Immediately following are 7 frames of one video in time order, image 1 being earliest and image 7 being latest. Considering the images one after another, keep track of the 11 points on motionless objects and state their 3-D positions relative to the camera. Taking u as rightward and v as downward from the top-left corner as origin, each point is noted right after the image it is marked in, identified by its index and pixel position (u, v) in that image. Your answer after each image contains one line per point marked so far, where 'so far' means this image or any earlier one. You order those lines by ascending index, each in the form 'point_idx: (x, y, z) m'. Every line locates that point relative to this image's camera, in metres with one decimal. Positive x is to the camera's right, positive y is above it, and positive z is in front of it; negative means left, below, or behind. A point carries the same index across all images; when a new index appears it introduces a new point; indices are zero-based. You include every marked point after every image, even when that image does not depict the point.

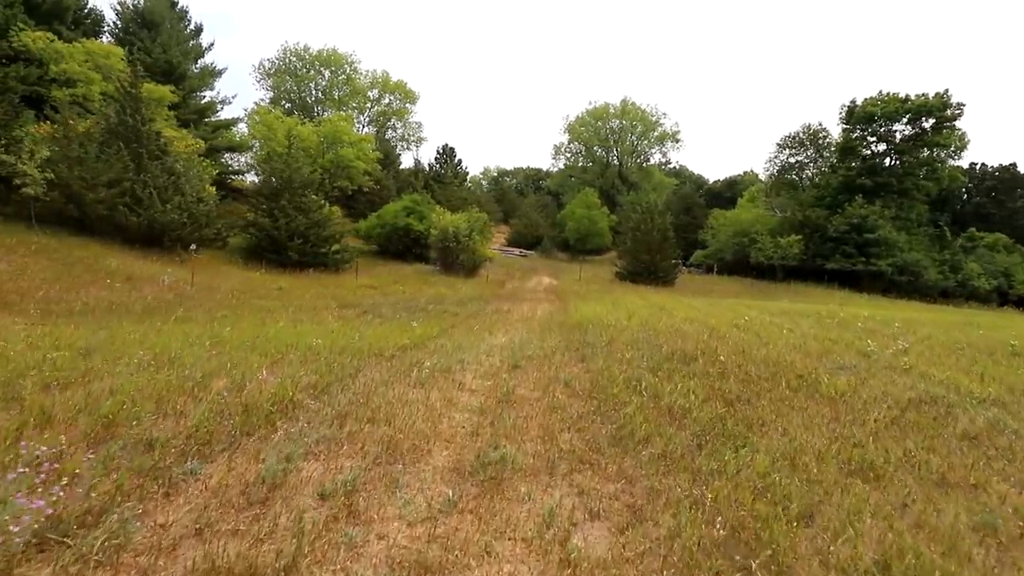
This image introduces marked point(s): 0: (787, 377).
0: (+4.3, -1.4, +7.6) m
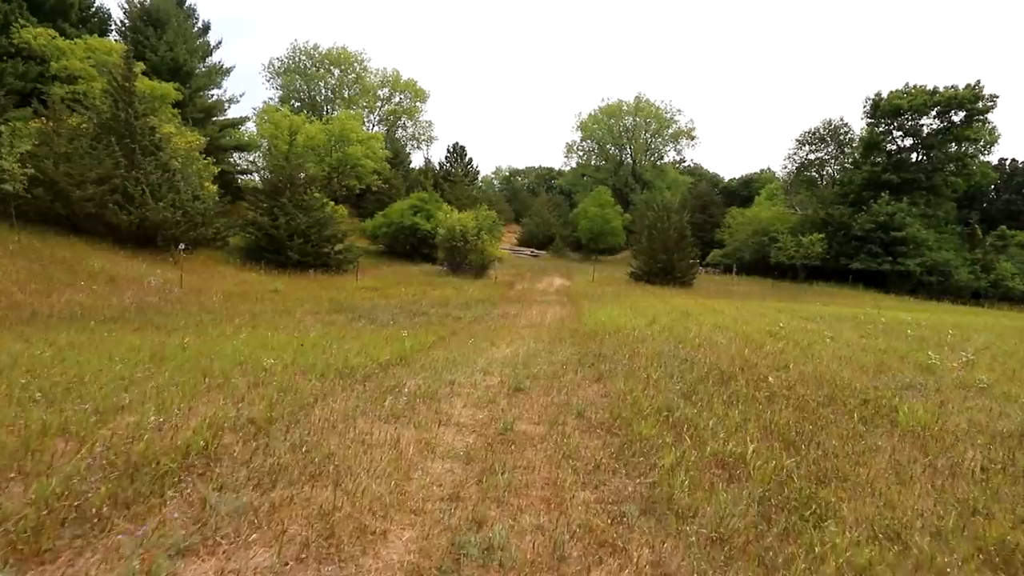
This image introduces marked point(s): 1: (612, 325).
0: (+4.3, -1.5, +6.2) m
1: (+2.3, -0.8, +11.1) m
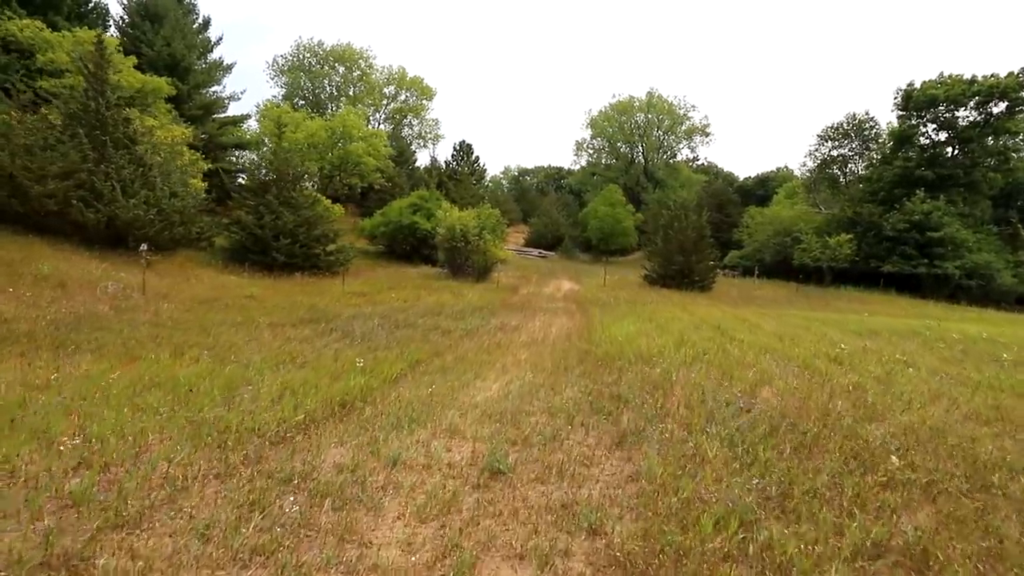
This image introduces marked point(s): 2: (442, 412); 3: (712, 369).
0: (+4.1, -1.7, +4.0) m
1: (+2.2, -1.0, +8.9) m
2: (-0.8, -1.3, +5.3) m
3: (+3.0, -1.2, +7.3) m
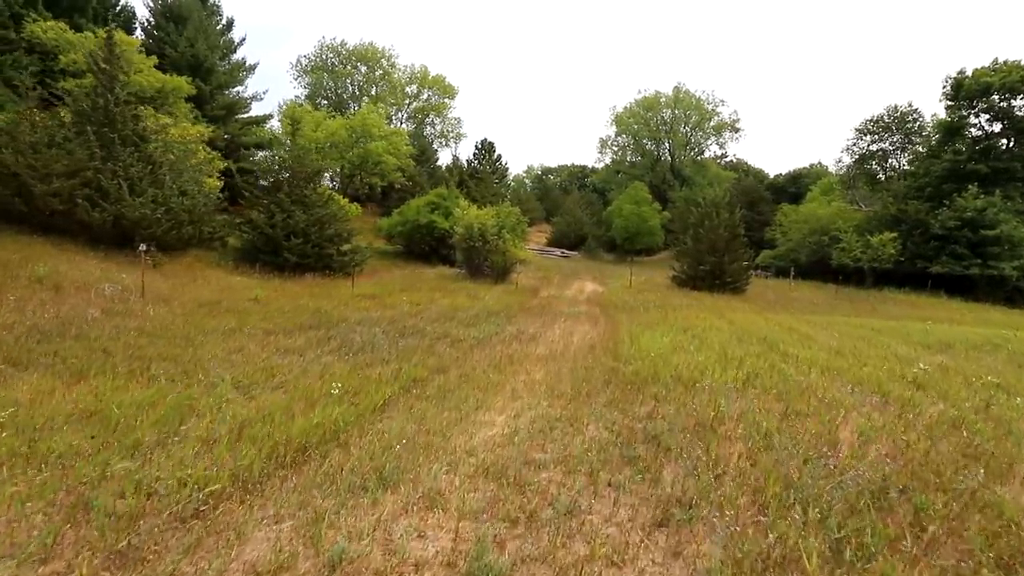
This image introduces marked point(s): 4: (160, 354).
0: (+4.1, -1.8, +2.5) m
1: (+2.4, -1.2, +7.5) m
2: (-0.7, -1.5, +4.1) m
3: (+3.1, -1.4, +5.9) m
4: (-6.0, -1.1, +8.3) m
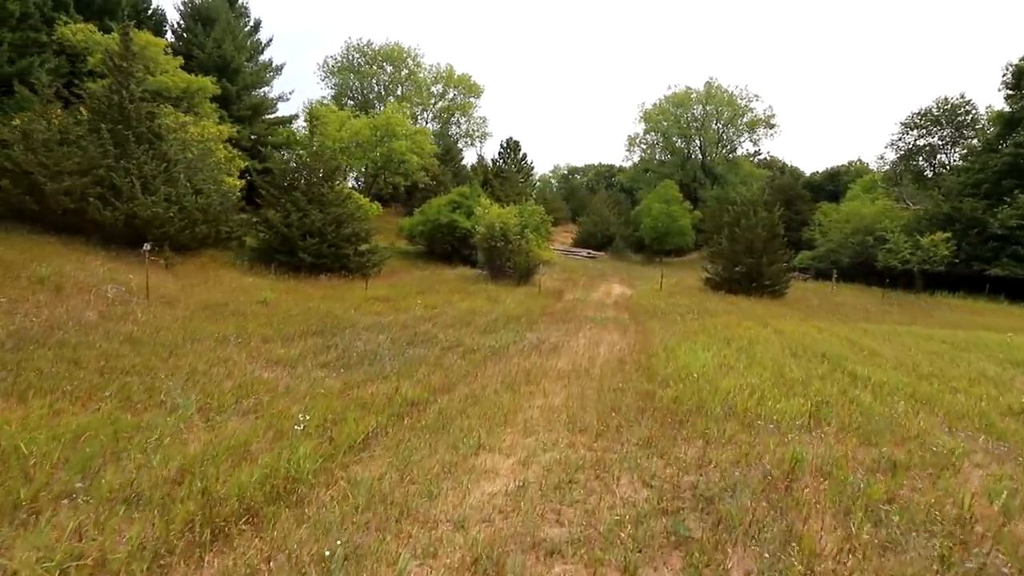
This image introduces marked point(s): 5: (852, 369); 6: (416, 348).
0: (+4.0, -1.9, +1.2) m
1: (+2.6, -1.3, +6.2) m
2: (-0.7, -1.5, +2.9) m
3: (+3.2, -1.5, +4.6) m
4: (-5.8, -1.2, +7.4) m
5: (+5.3, -1.3, +7.6) m
6: (-2.0, -1.3, +10.4) m
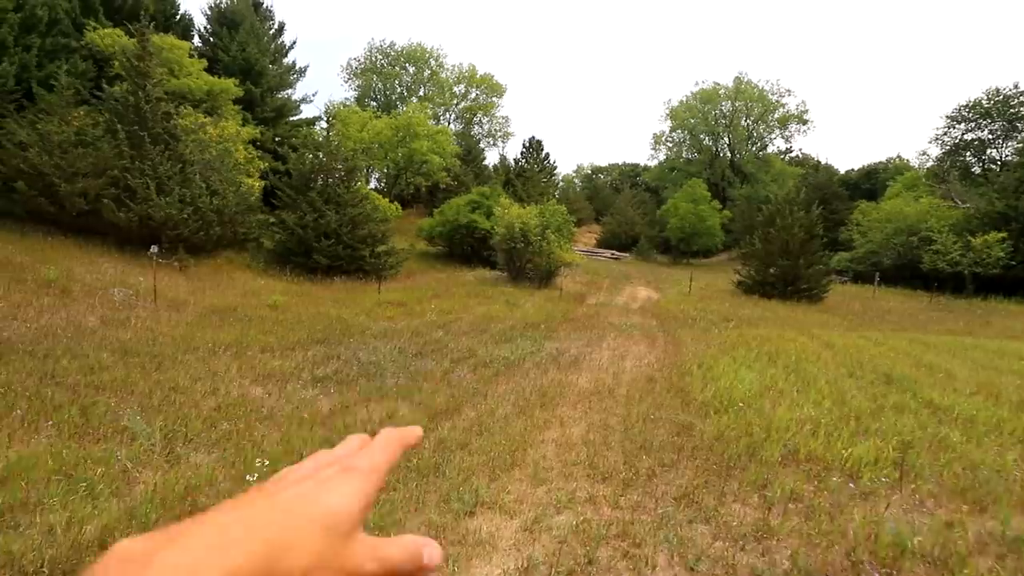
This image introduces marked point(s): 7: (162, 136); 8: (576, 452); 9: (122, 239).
0: (+3.9, -2.1, +0.1) m
1: (+2.7, -1.4, +5.2) m
2: (-0.7, -1.7, +2.0) m
3: (+3.3, -1.6, +3.5) m
4: (-5.6, -1.3, +6.8) m
5: (+5.5, -1.4, +6.4) m
6: (-1.7, -1.4, +9.6) m
7: (-13.8, +6.0, +19.3) m
8: (+0.6, -1.6, +4.7) m
9: (-14.6, +1.8, +18.3) m
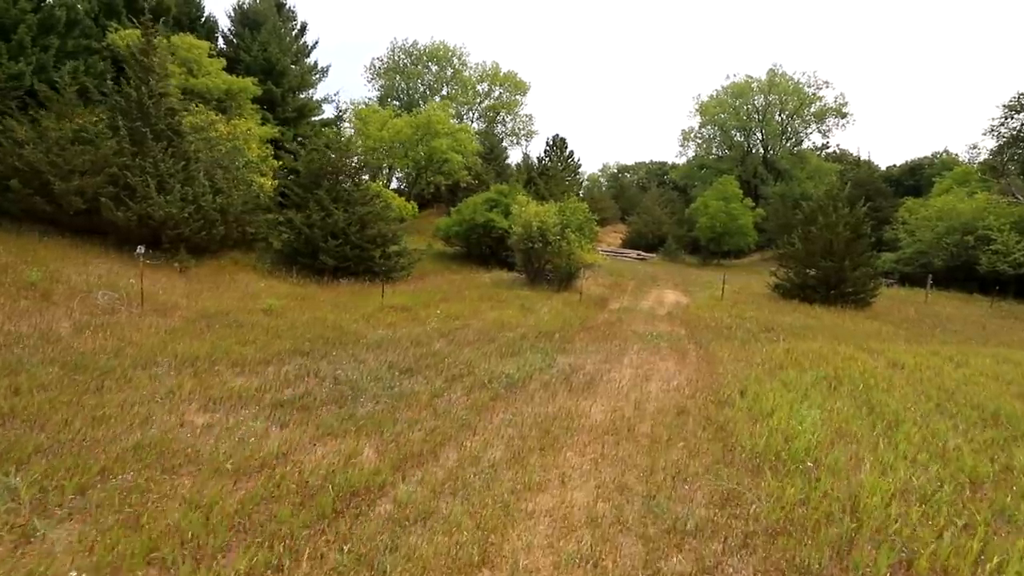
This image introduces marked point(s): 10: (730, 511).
0: (+3.5, -2.2, -1.5) m
1: (+2.5, -1.5, +3.7) m
2: (-1.1, -1.8, +0.7) m
3: (+3.0, -1.7, +2.0) m
4: (-5.7, -1.4, +5.7) m
5: (+5.4, -1.5, +4.8) m
6: (-1.7, -1.5, +8.3) m
7: (-13.2, +5.9, +18.6) m
8: (+0.4, -1.7, +3.3) m
9: (-14.0, +1.8, +17.7) m
10: (+1.7, -1.6, +3.7) m
